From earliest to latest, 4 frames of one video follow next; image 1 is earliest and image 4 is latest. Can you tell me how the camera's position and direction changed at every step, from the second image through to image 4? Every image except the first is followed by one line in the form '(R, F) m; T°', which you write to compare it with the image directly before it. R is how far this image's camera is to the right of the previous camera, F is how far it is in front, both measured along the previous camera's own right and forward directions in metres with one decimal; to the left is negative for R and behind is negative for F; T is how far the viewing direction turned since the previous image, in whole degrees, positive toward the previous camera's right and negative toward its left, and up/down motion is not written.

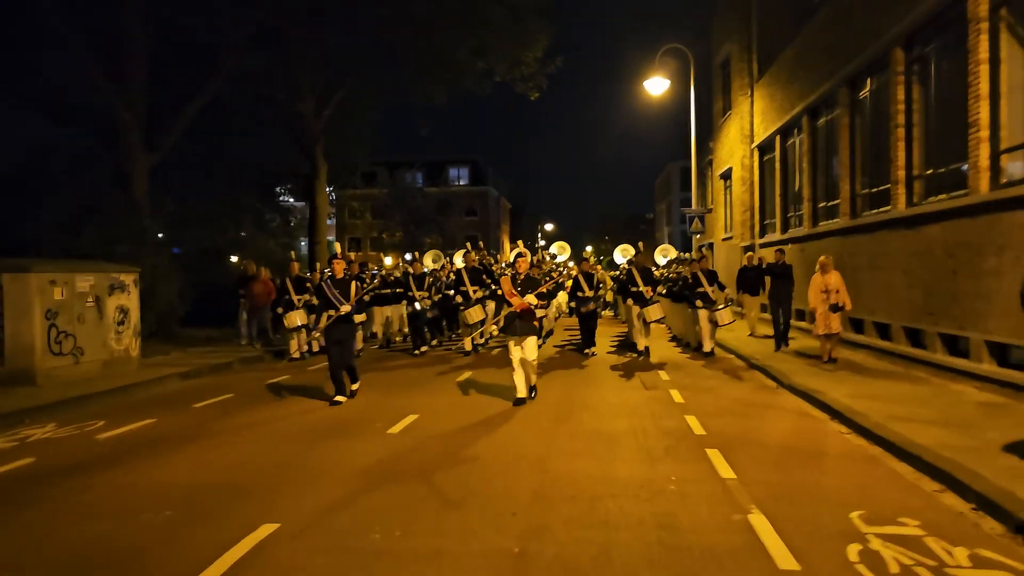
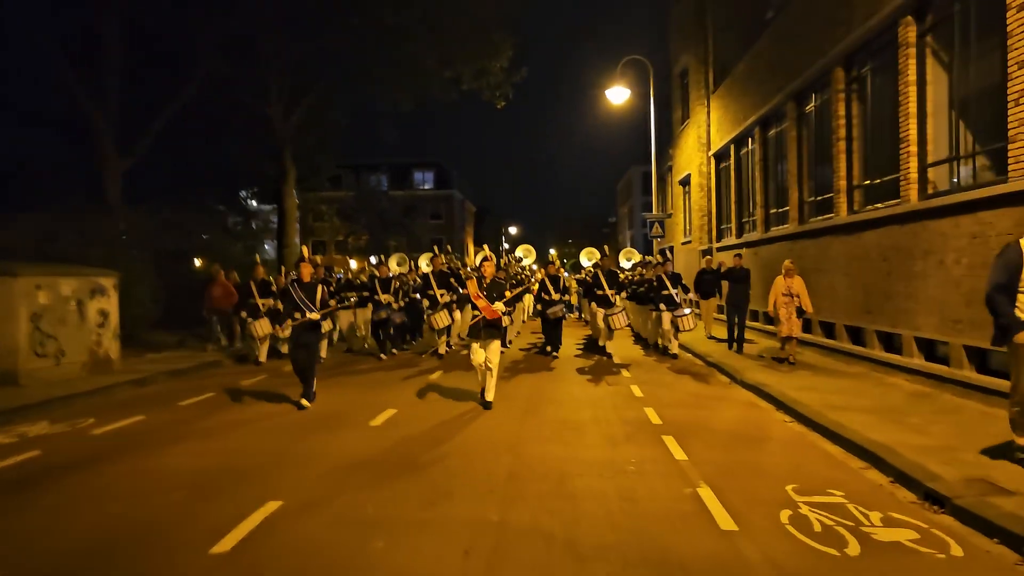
(-0.1, -0.8) m; +3°
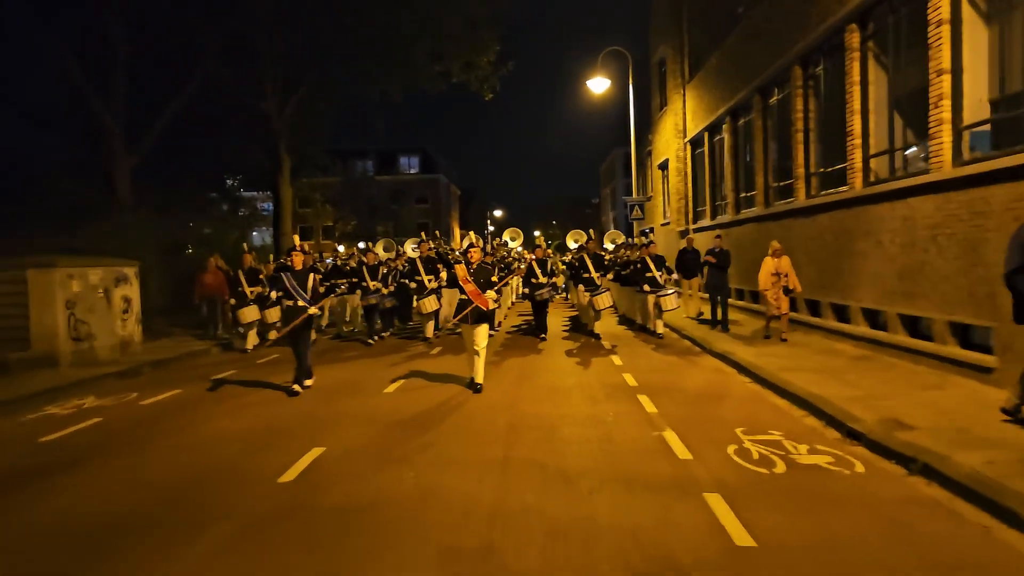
(-0.1, -1.5) m; +1°
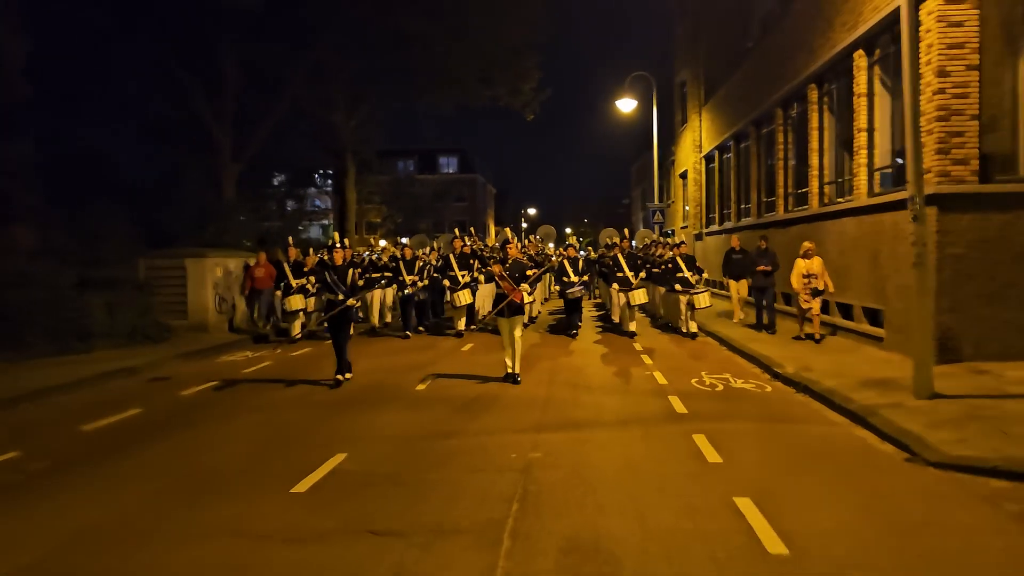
(-0.2, -4.7) m; -2°
